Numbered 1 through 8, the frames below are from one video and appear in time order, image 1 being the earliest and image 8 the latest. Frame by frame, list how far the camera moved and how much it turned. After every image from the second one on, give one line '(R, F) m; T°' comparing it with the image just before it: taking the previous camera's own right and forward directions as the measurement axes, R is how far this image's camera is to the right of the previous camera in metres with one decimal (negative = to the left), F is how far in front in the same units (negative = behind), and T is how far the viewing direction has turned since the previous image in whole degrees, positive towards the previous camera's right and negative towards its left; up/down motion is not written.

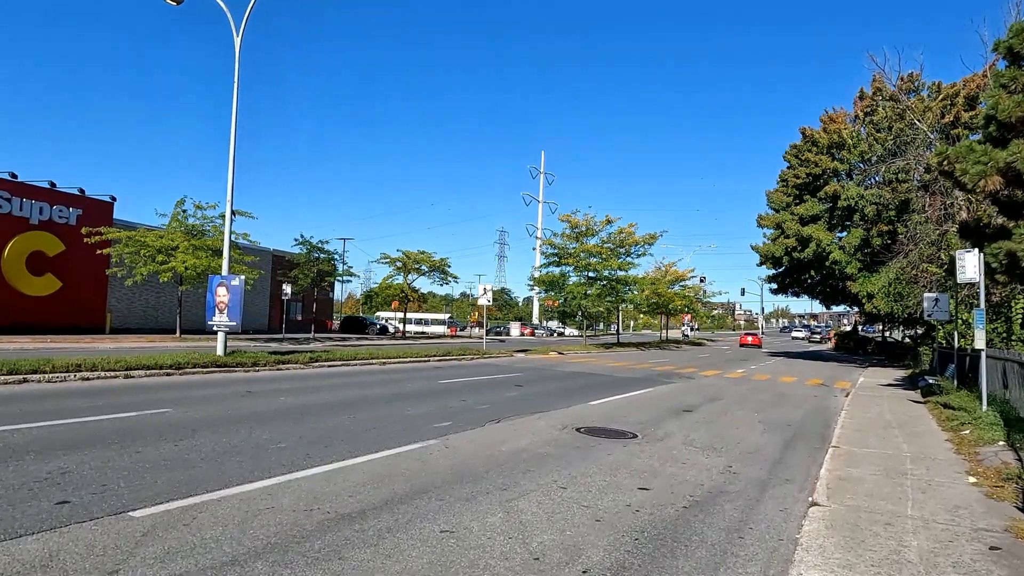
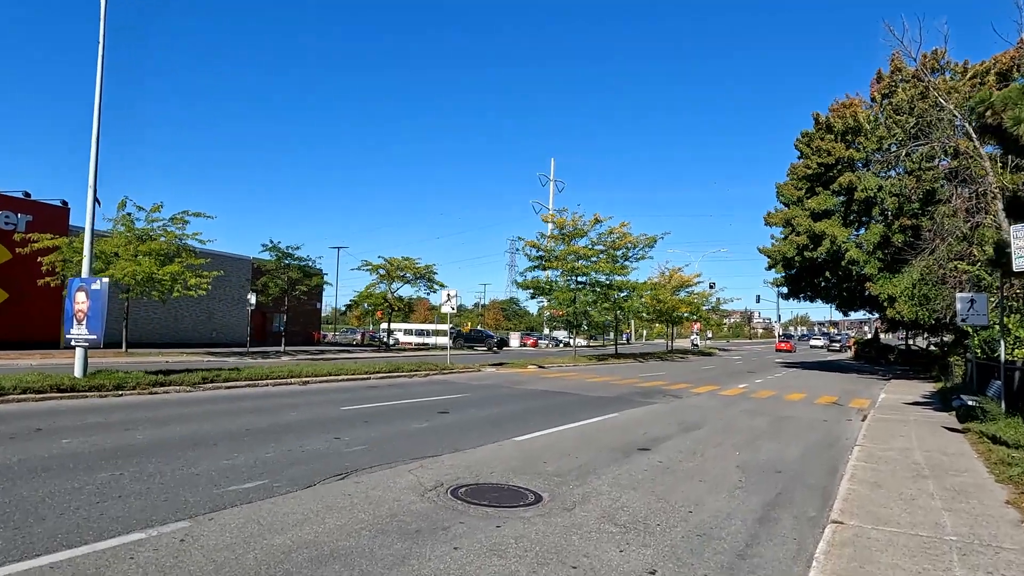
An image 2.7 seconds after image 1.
(+1.6, +2.9) m; -1°
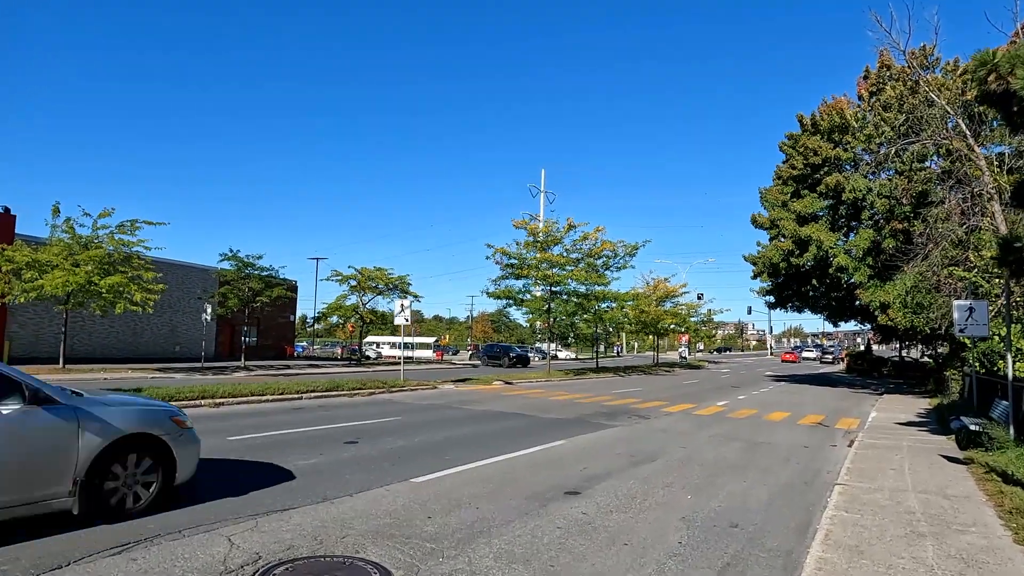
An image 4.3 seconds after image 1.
(+1.1, +1.7) m; 0°
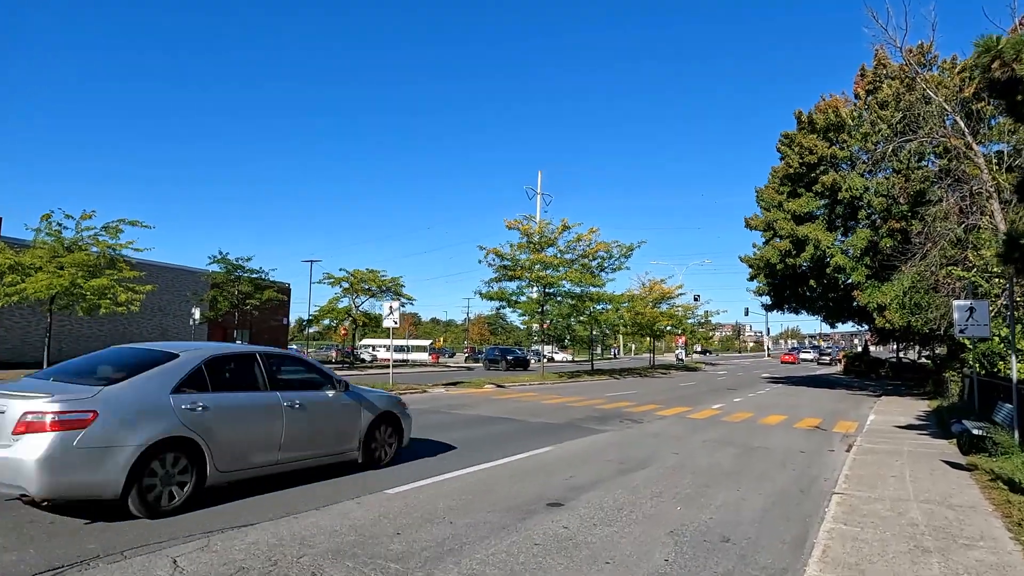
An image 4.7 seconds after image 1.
(+0.2, +0.4) m; 0°
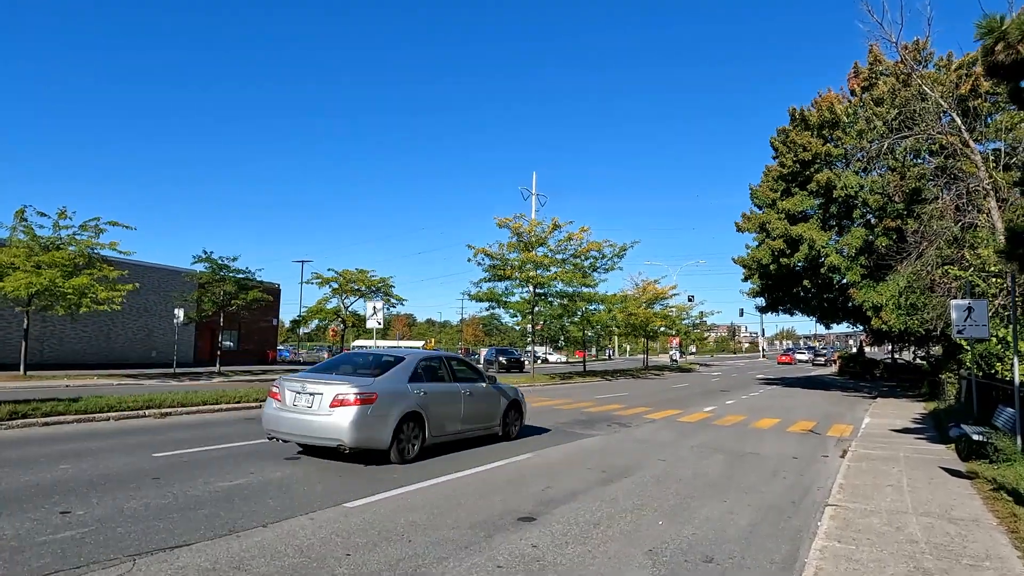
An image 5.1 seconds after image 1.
(+0.3, +0.5) m; 0°
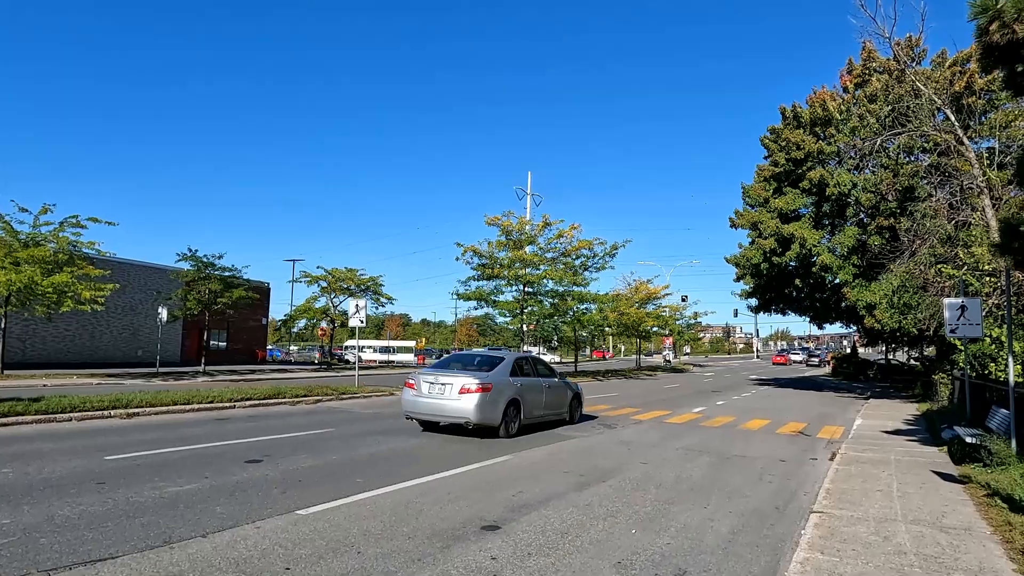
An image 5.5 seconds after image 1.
(+0.3, +0.4) m; 0°
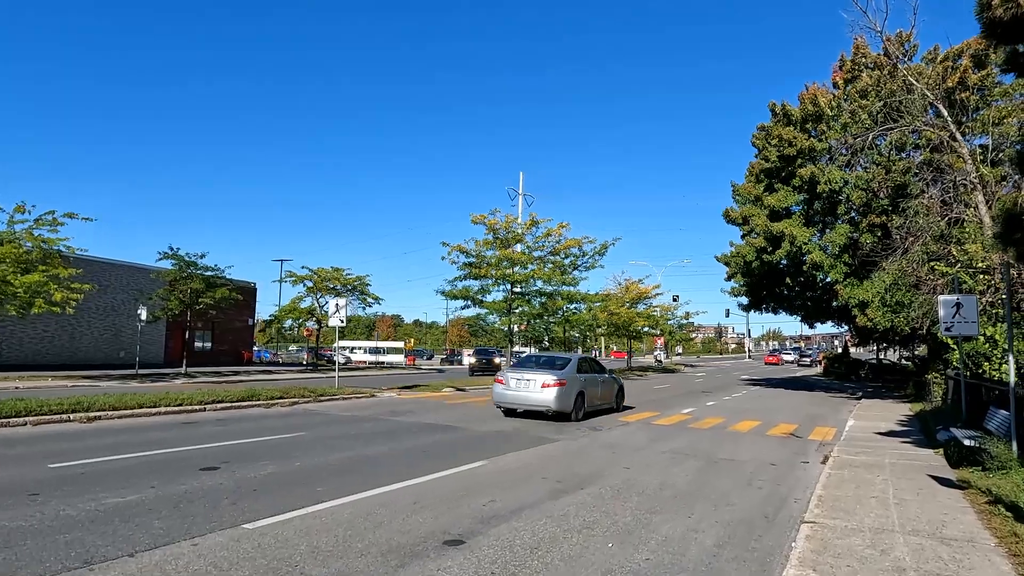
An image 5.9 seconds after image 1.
(+0.2, +0.5) m; +1°
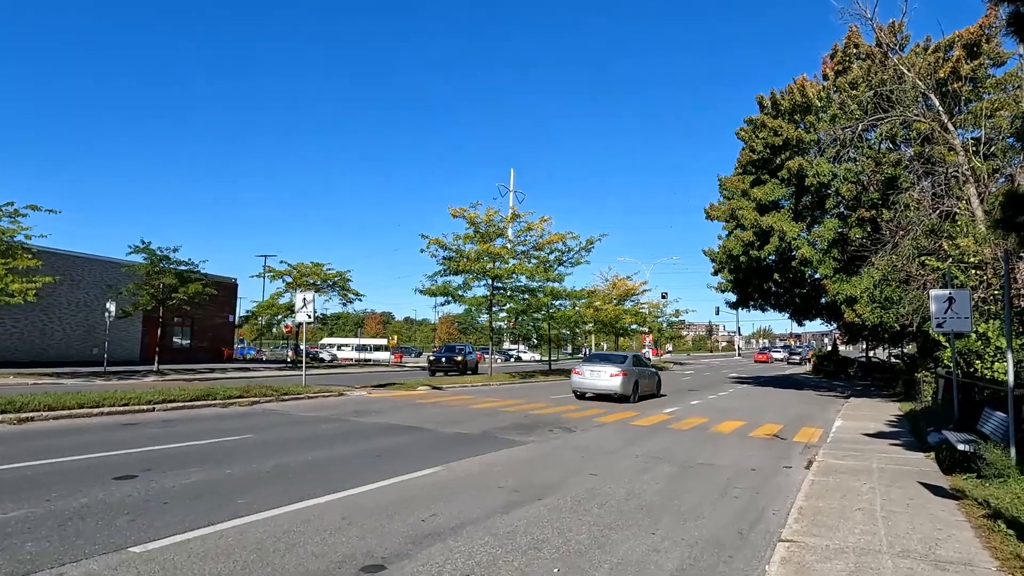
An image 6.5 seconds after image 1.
(+0.4, +0.7) m; +1°
